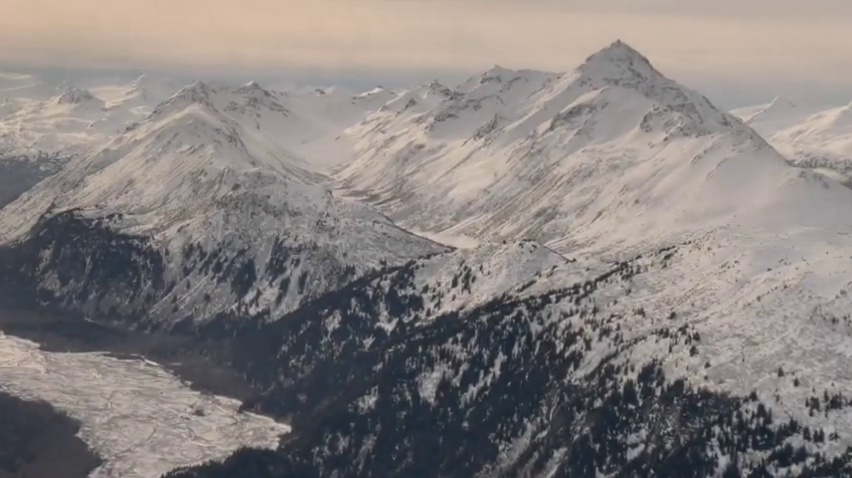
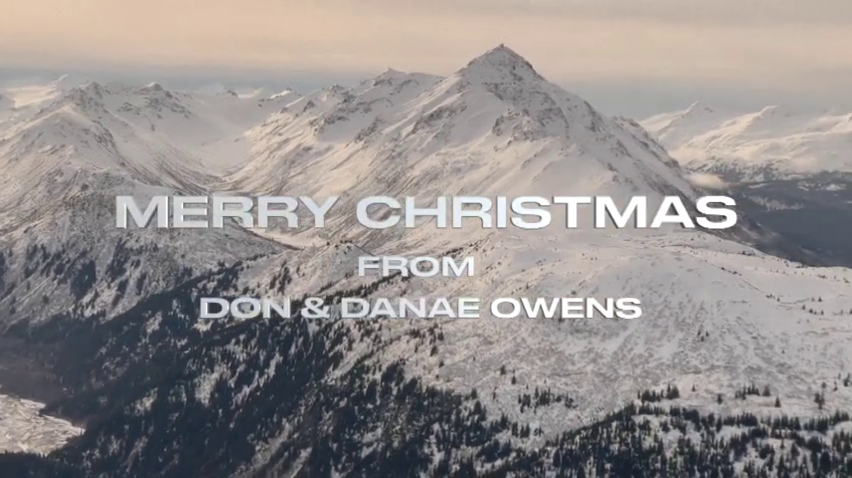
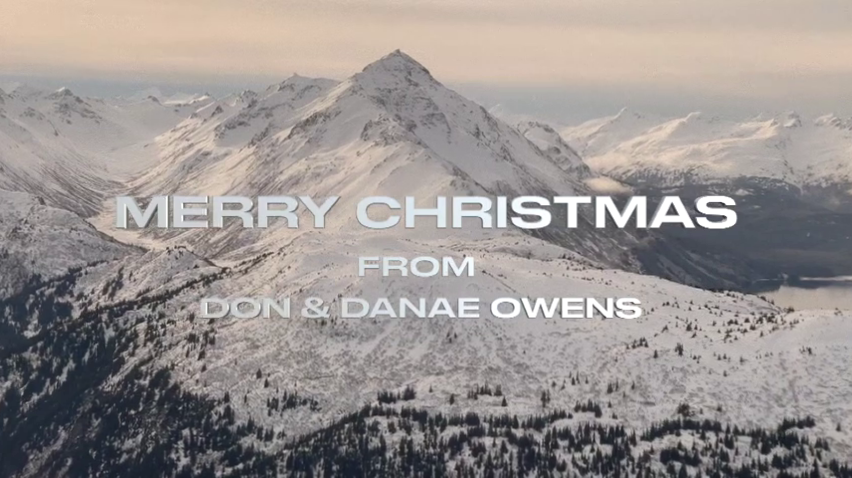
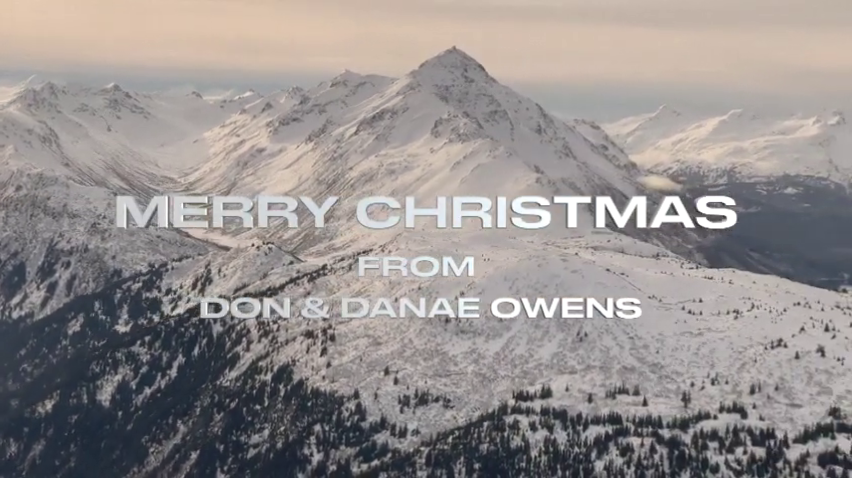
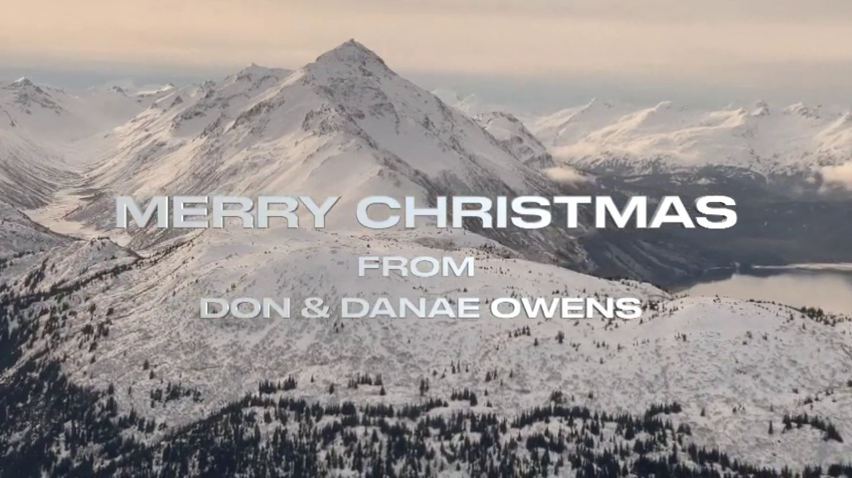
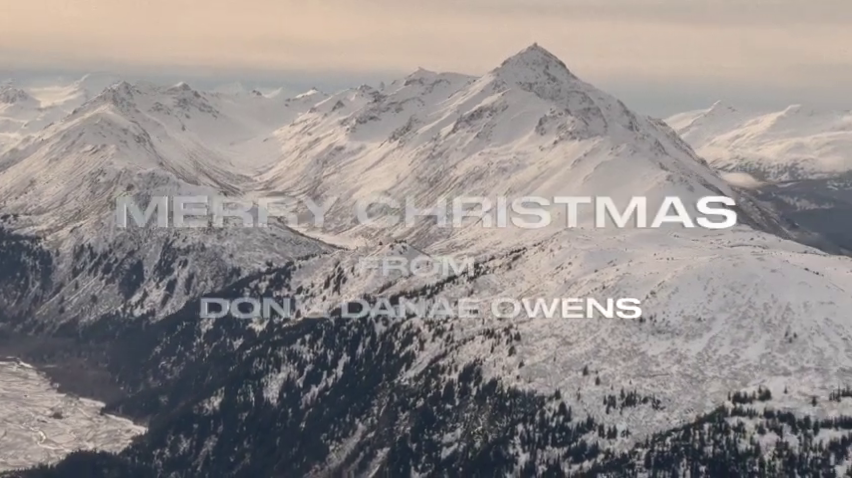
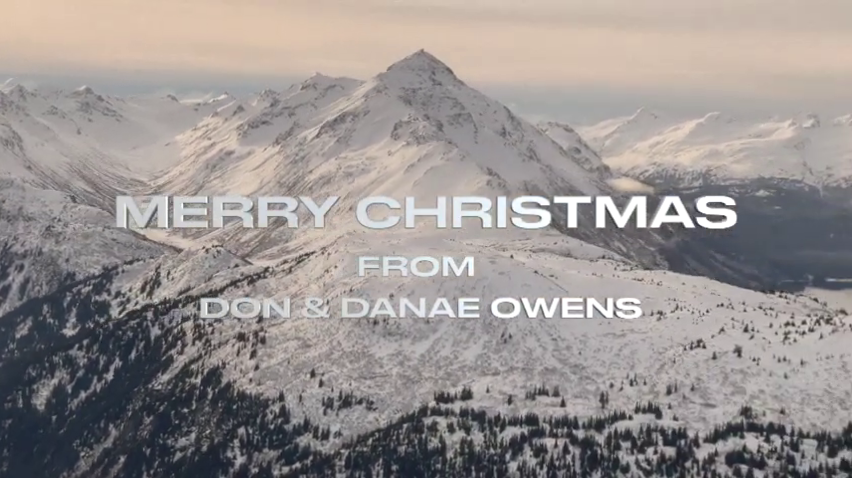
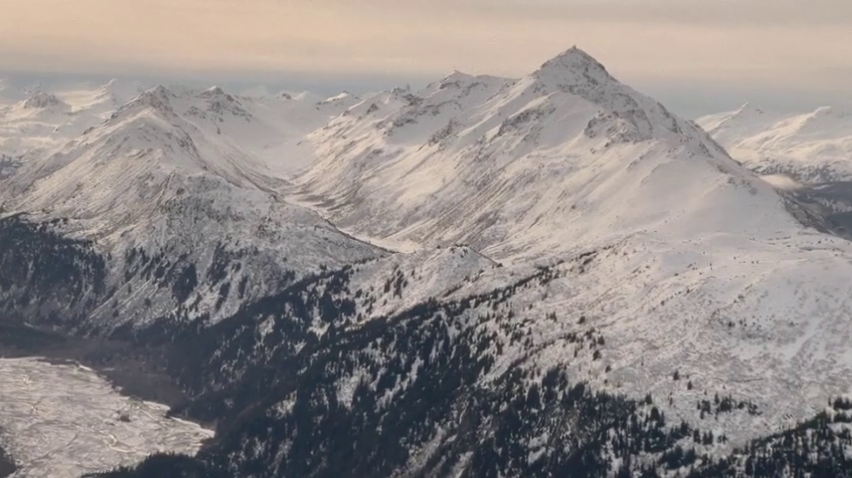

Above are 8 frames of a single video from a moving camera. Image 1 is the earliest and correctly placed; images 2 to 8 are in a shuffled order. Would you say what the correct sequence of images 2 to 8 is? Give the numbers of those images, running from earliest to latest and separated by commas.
8, 6, 2, 4, 7, 3, 5
